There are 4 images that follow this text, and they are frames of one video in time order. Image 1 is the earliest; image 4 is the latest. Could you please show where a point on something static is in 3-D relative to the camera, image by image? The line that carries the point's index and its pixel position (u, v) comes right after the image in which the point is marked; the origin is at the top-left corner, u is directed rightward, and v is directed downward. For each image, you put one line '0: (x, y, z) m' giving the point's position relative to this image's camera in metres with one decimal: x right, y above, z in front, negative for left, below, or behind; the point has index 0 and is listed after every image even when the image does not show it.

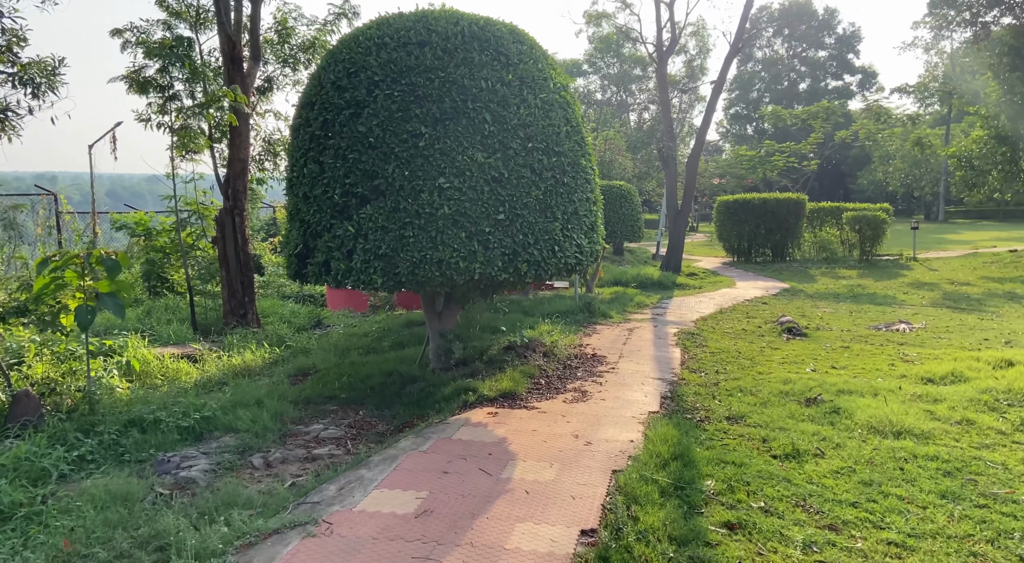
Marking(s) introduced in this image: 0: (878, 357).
0: (+3.8, -0.8, +8.2) m
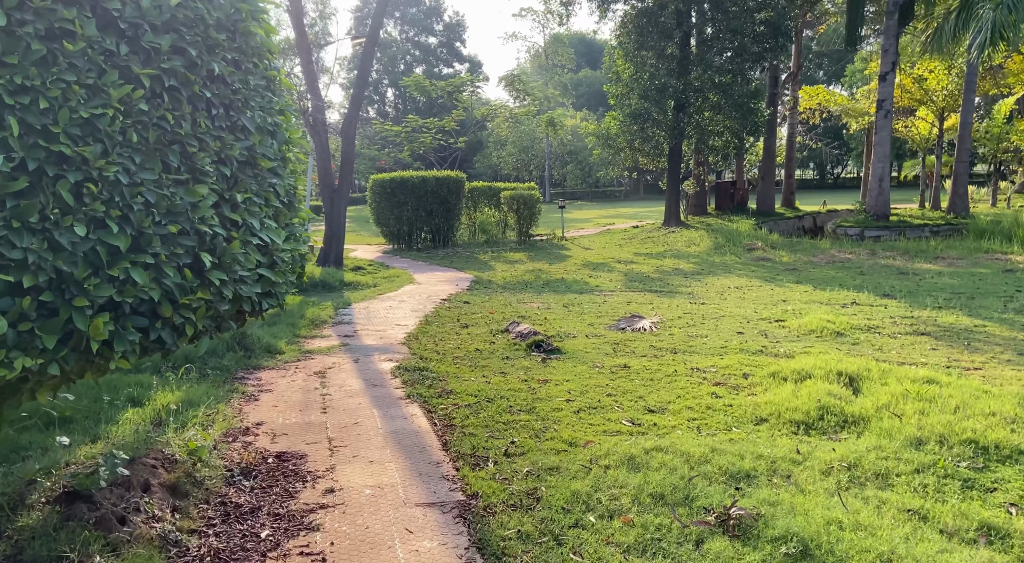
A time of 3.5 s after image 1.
0: (+1.3, -0.7, +5.8) m
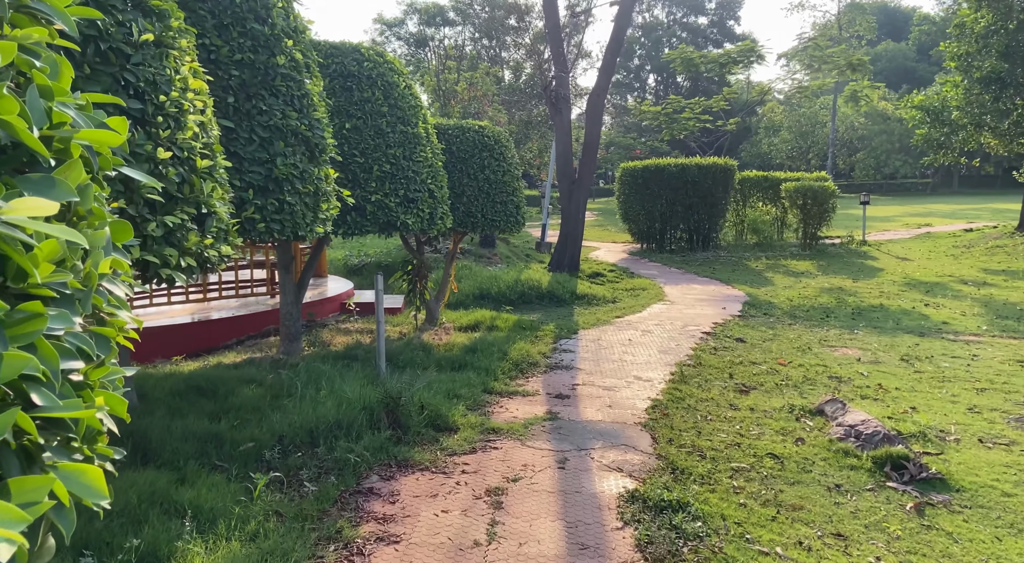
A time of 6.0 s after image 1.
0: (+2.4, -1.1, +2.2) m
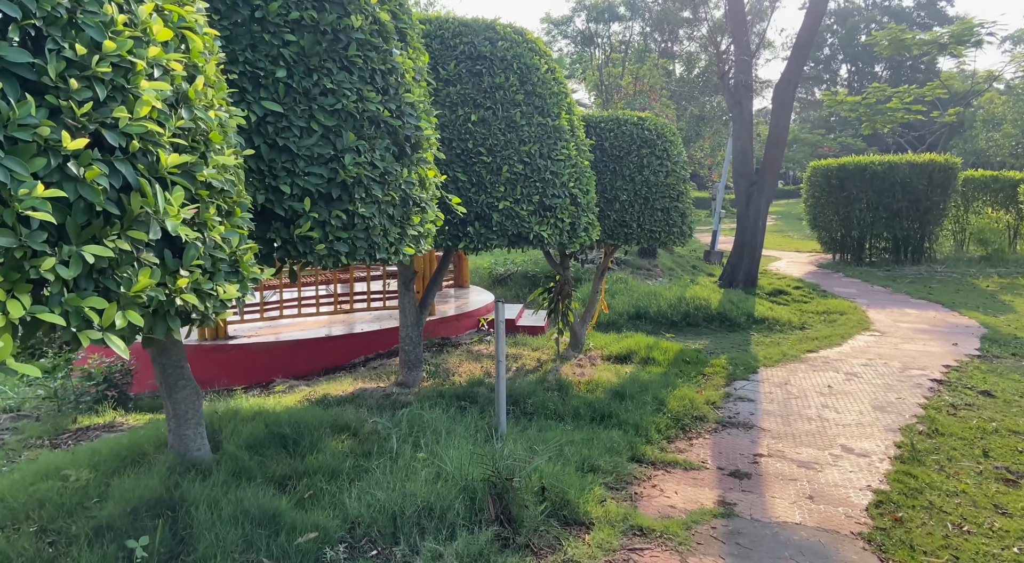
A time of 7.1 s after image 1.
0: (+2.5, -1.3, +0.5) m
